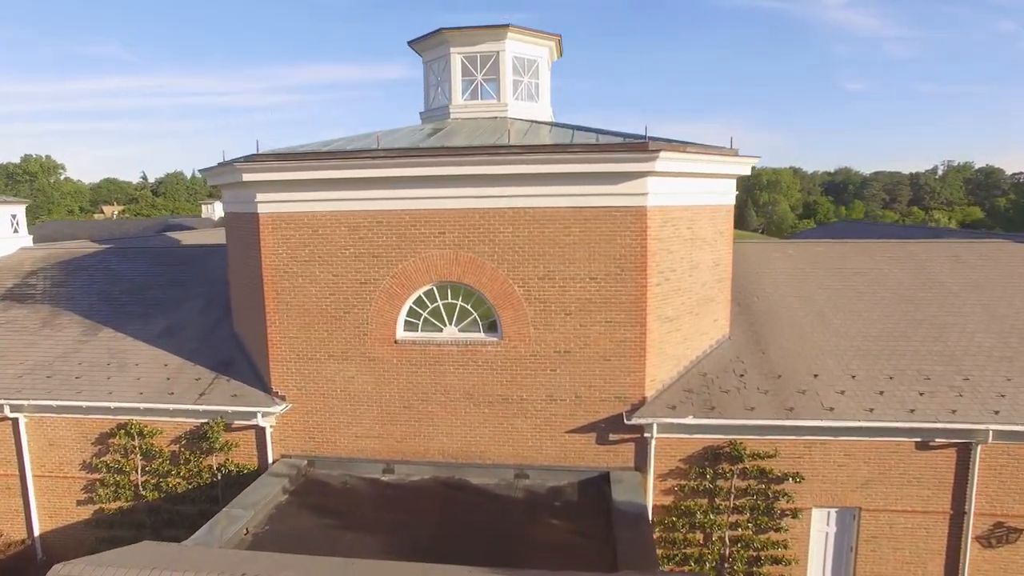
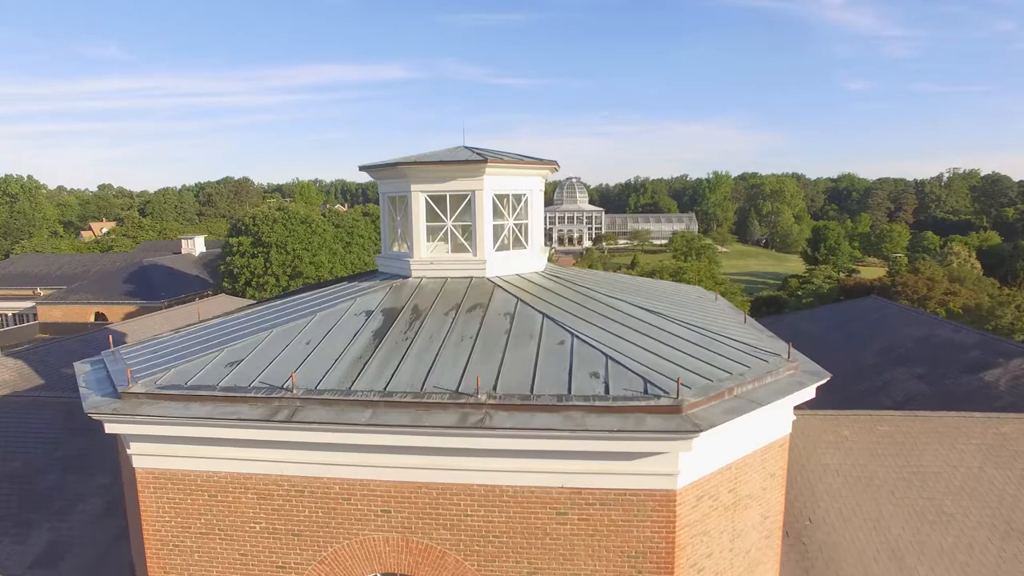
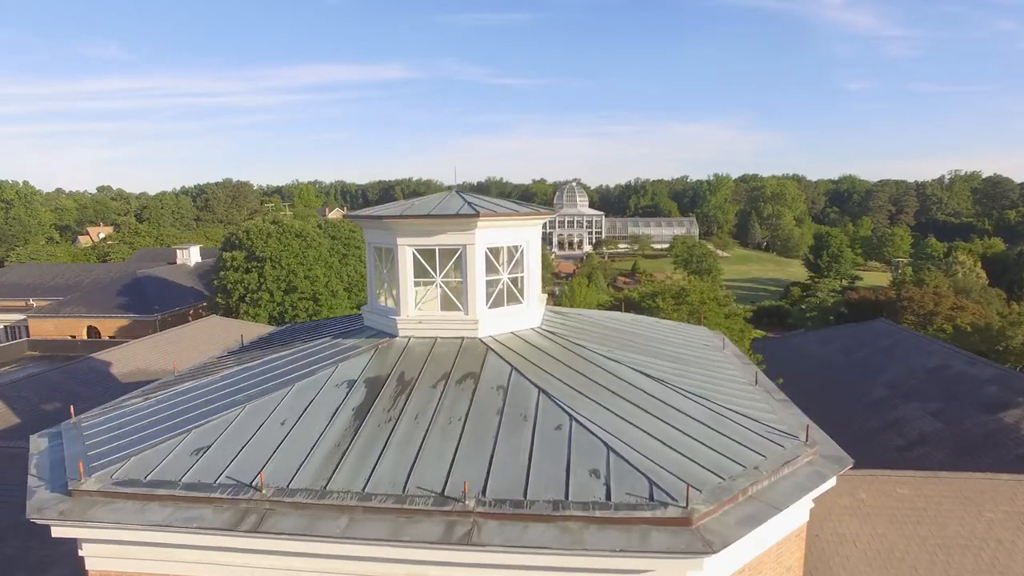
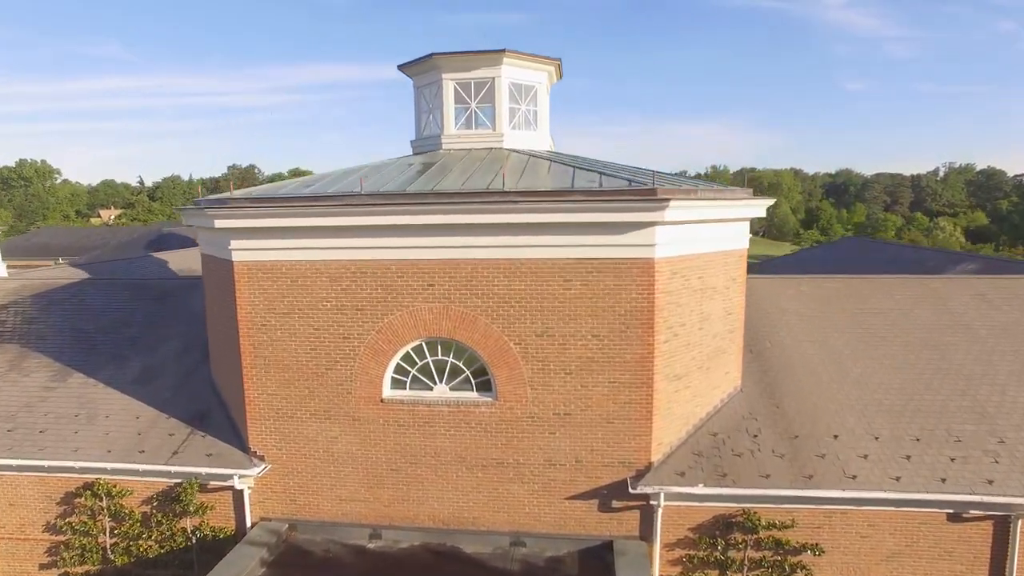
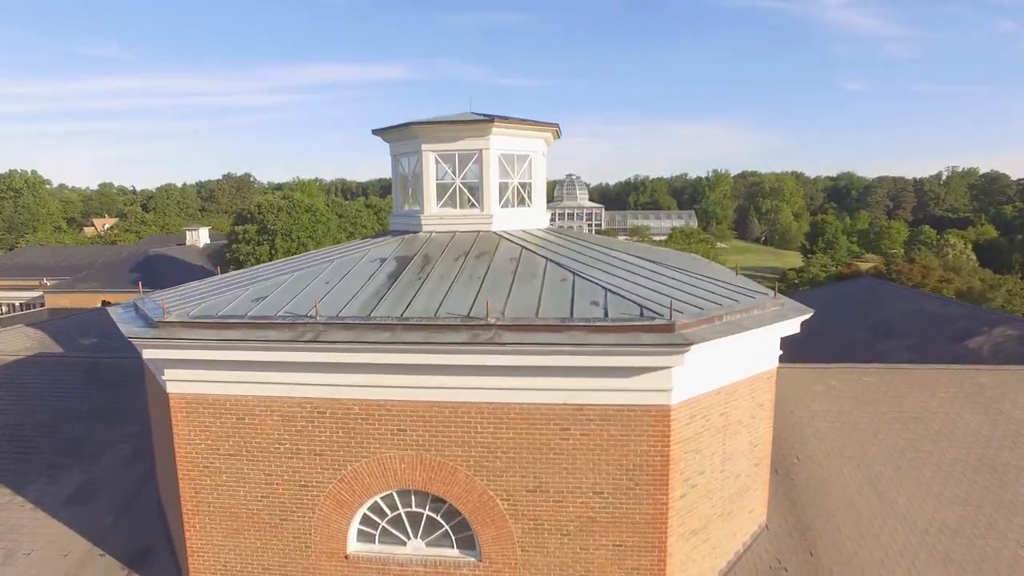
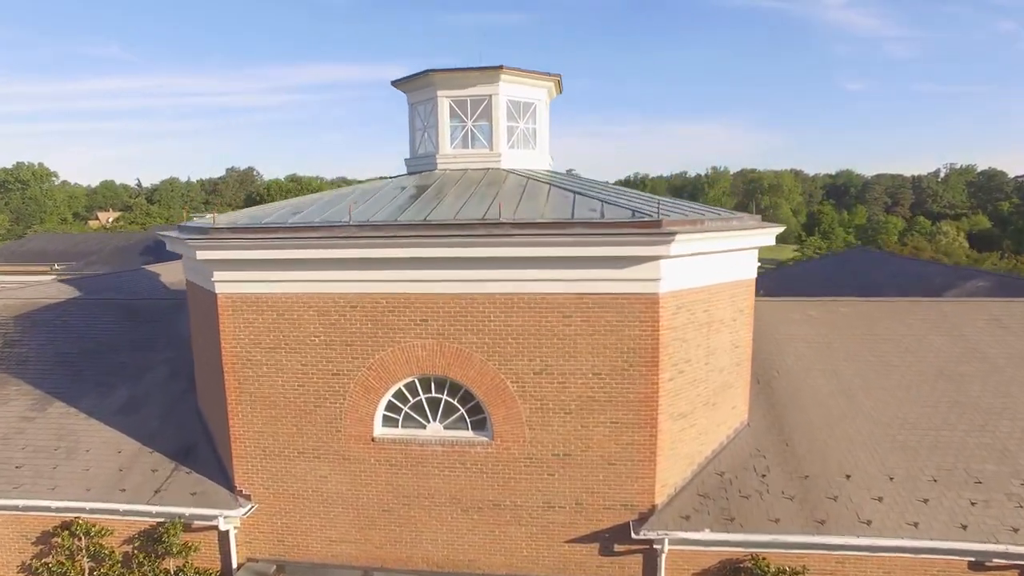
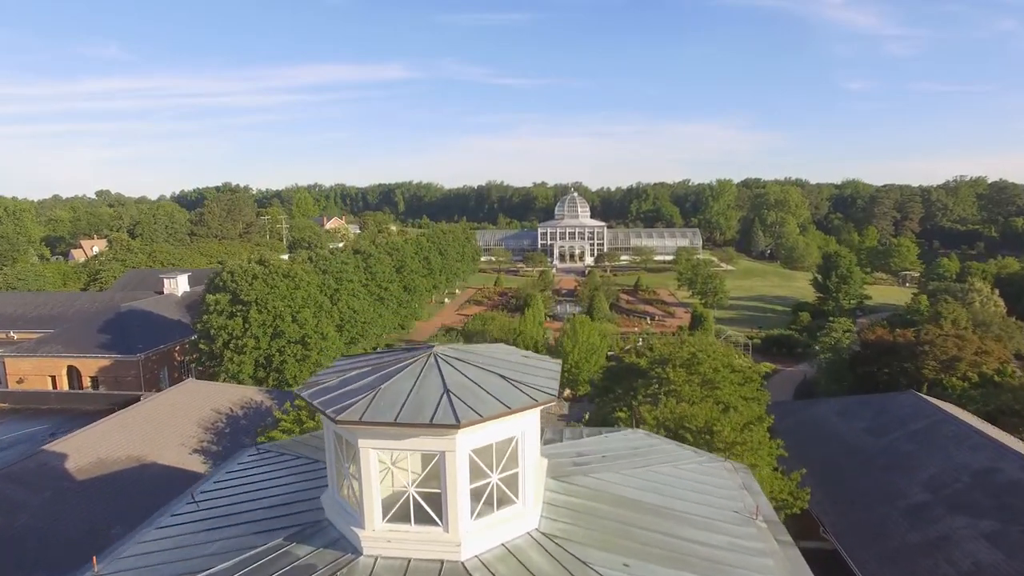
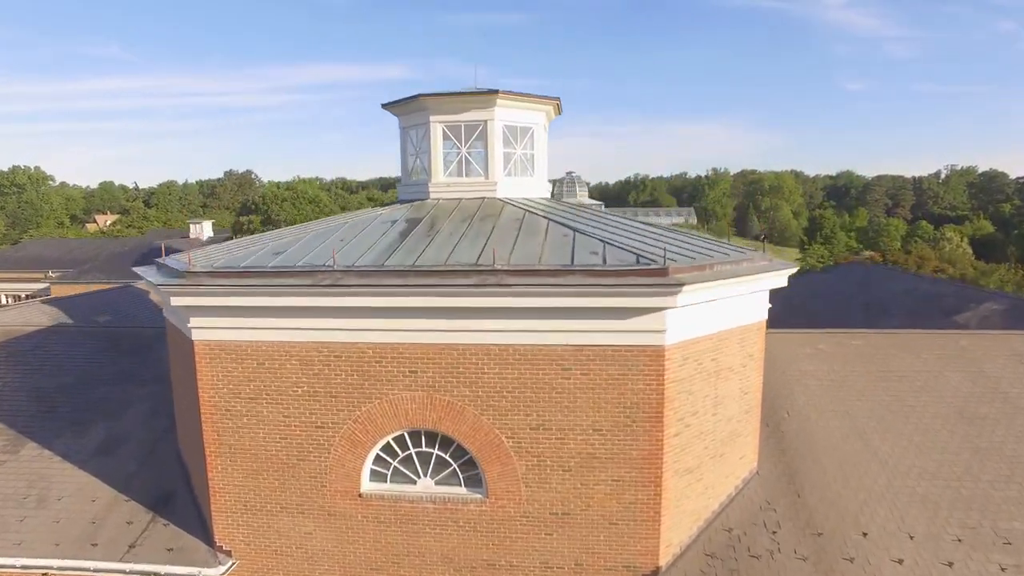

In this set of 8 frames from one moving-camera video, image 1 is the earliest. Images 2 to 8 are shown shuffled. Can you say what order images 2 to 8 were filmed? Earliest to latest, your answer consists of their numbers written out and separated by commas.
4, 6, 8, 5, 2, 3, 7
